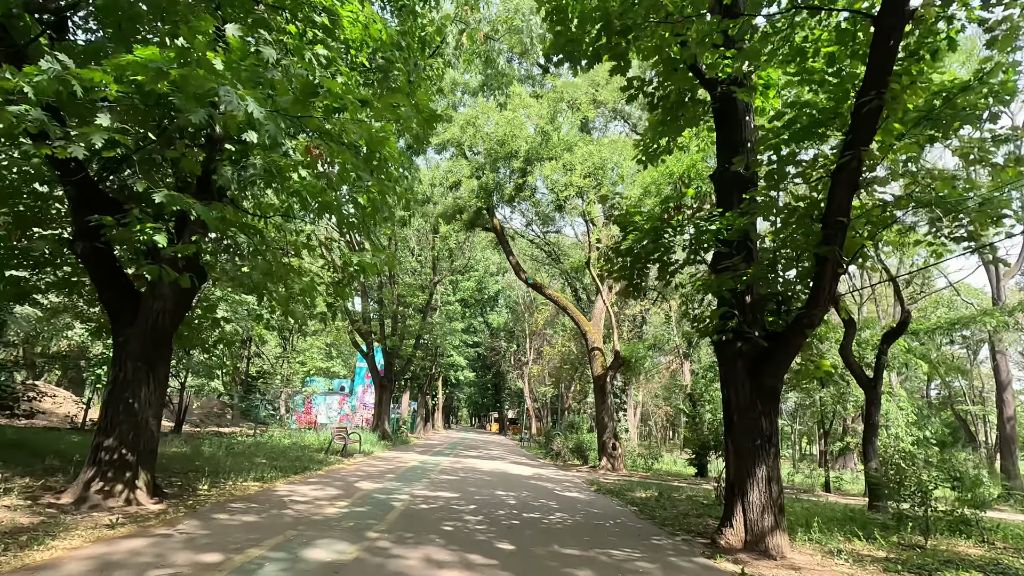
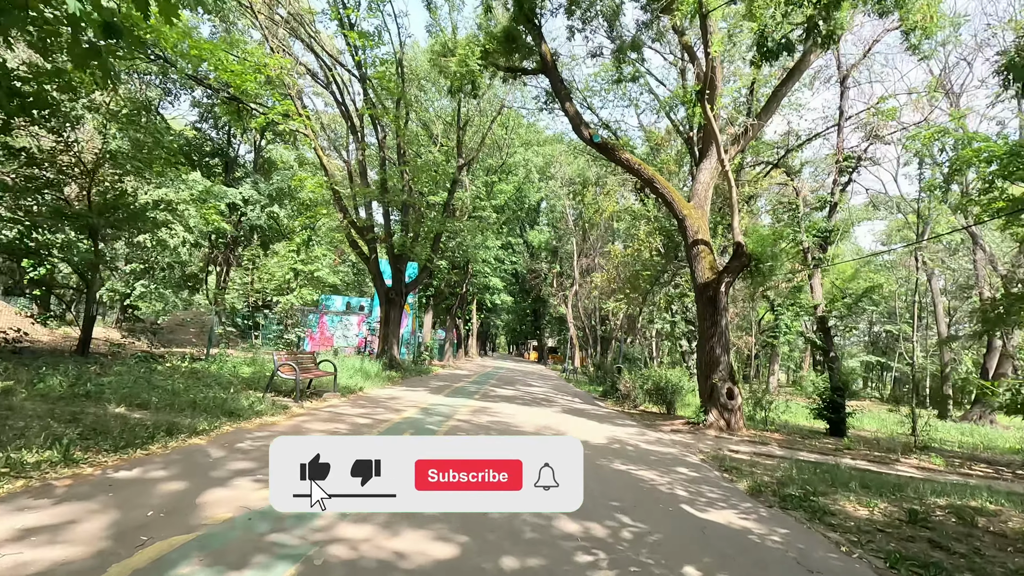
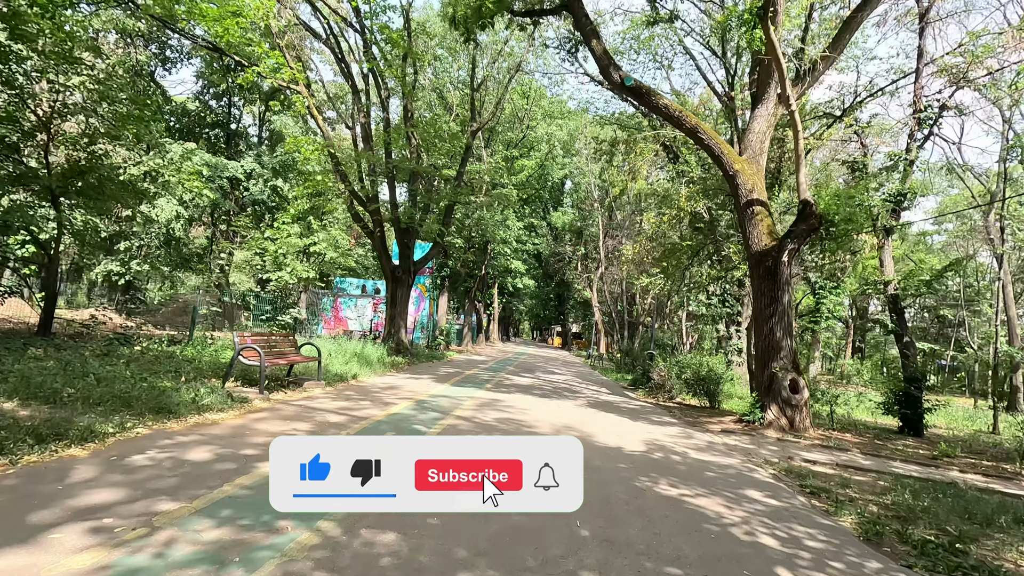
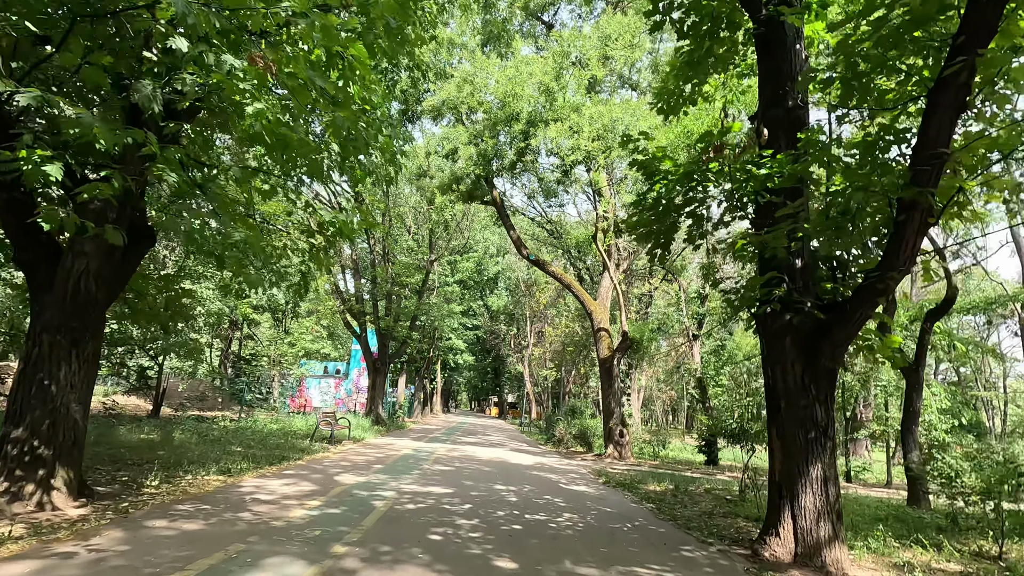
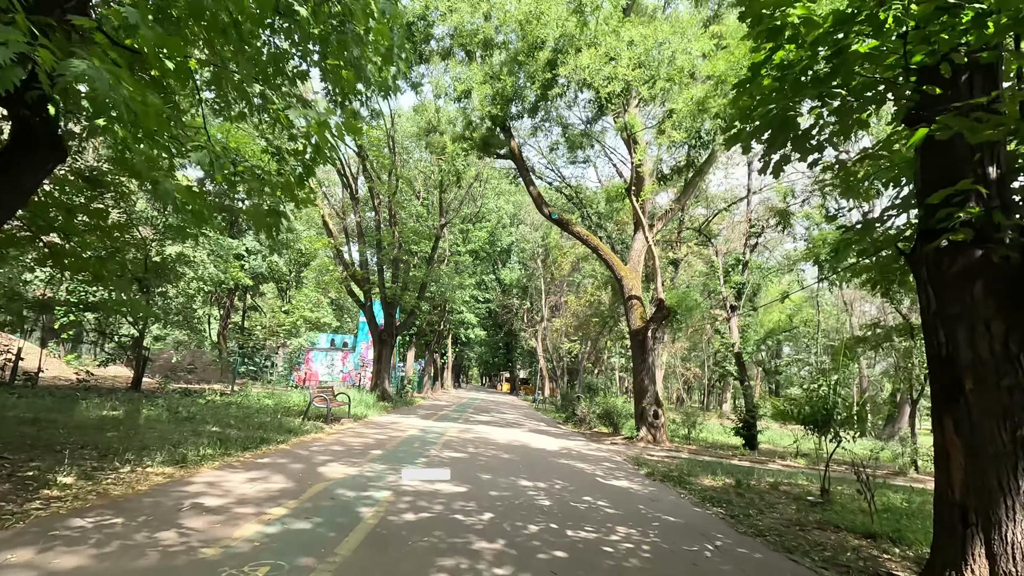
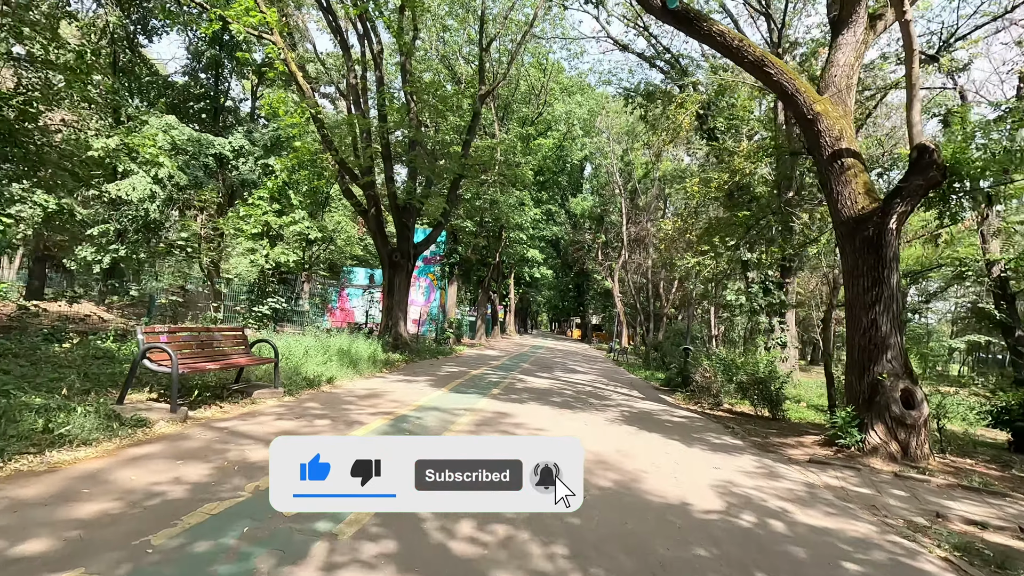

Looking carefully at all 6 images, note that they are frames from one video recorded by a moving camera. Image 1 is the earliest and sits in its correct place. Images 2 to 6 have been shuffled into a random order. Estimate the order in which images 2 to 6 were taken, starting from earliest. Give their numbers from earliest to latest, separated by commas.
4, 5, 2, 3, 6
